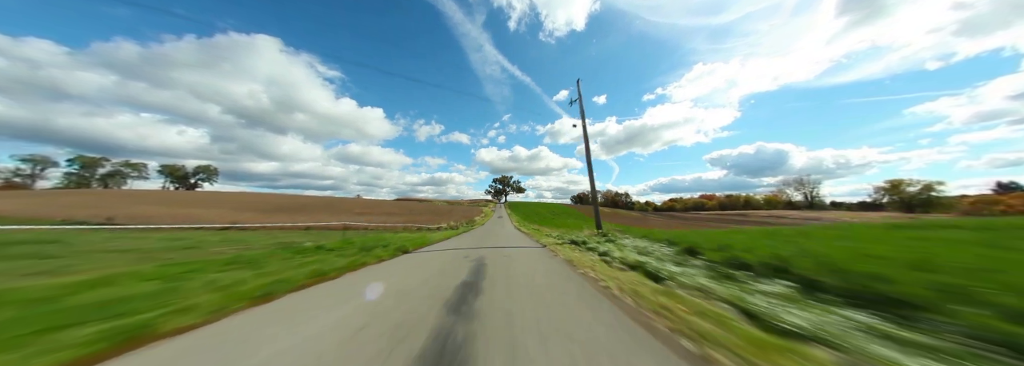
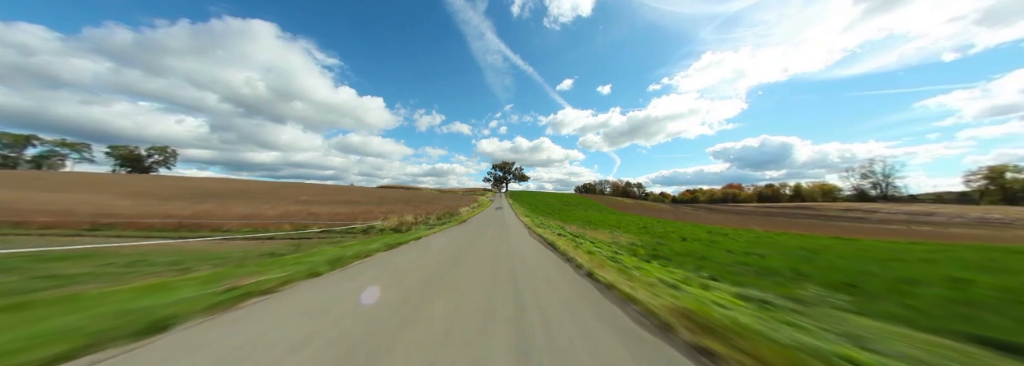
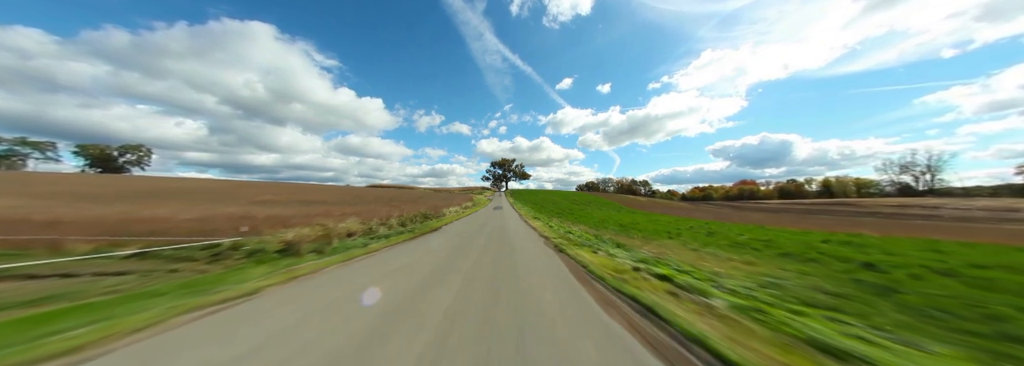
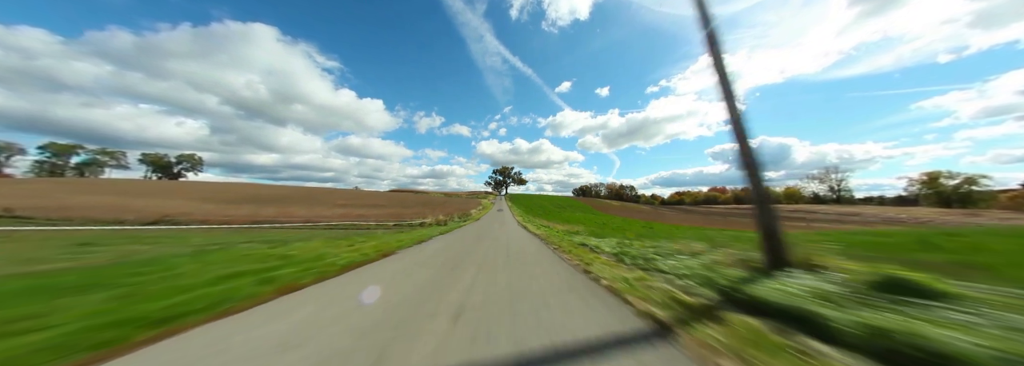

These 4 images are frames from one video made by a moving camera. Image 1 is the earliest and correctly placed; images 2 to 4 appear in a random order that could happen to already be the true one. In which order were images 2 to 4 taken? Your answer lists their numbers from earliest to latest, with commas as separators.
4, 2, 3
